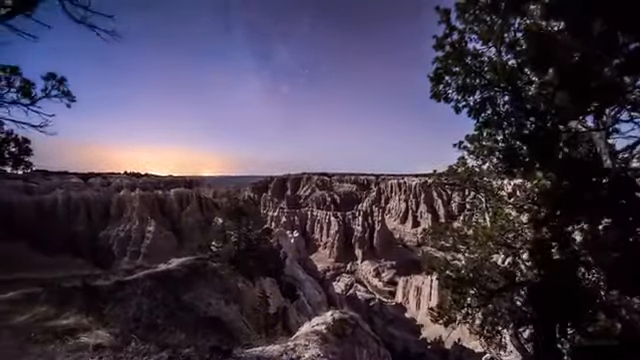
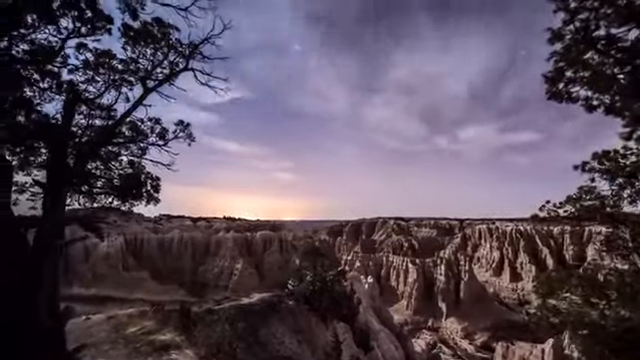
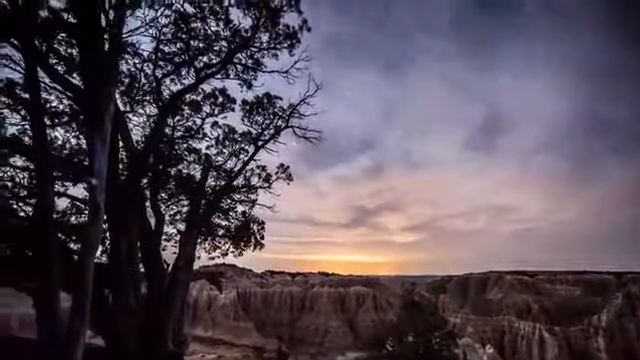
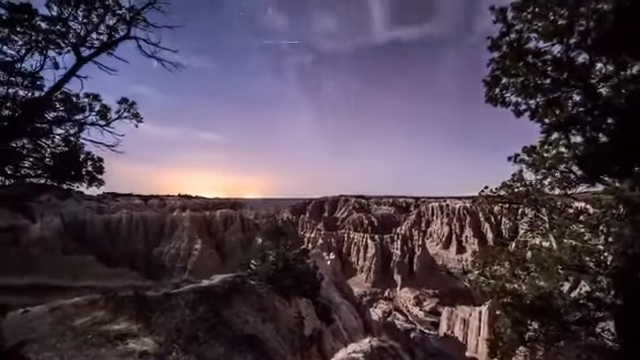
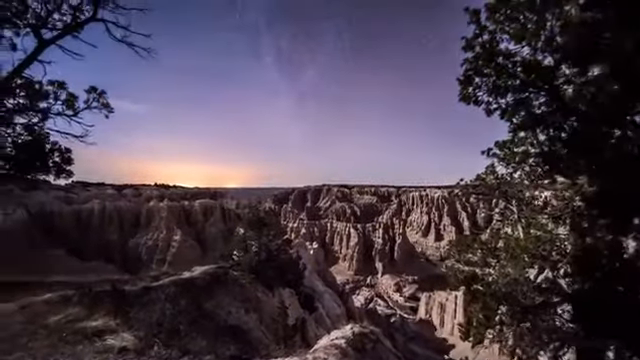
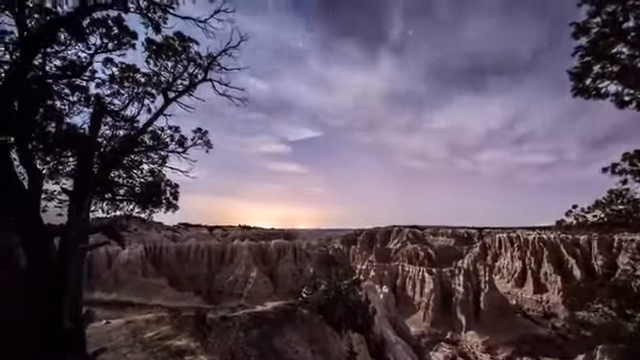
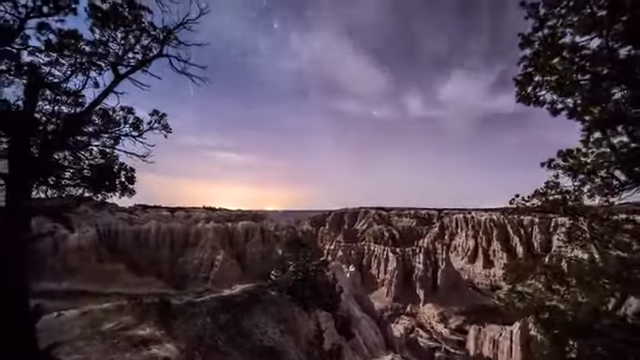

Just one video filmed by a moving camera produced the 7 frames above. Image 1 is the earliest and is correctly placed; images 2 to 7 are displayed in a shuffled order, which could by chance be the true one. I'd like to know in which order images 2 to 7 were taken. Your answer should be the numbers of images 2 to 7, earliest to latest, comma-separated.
5, 4, 7, 2, 6, 3
